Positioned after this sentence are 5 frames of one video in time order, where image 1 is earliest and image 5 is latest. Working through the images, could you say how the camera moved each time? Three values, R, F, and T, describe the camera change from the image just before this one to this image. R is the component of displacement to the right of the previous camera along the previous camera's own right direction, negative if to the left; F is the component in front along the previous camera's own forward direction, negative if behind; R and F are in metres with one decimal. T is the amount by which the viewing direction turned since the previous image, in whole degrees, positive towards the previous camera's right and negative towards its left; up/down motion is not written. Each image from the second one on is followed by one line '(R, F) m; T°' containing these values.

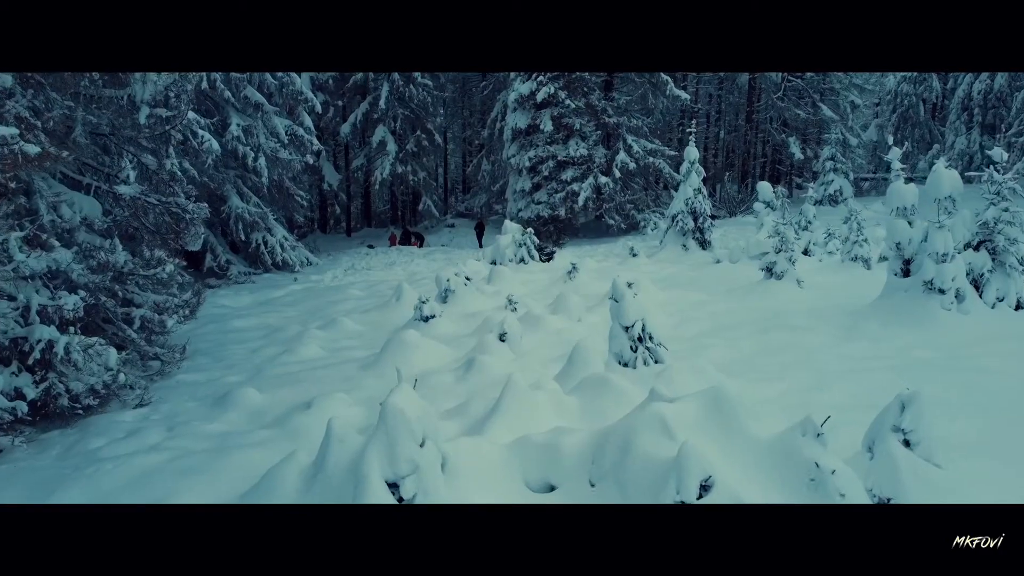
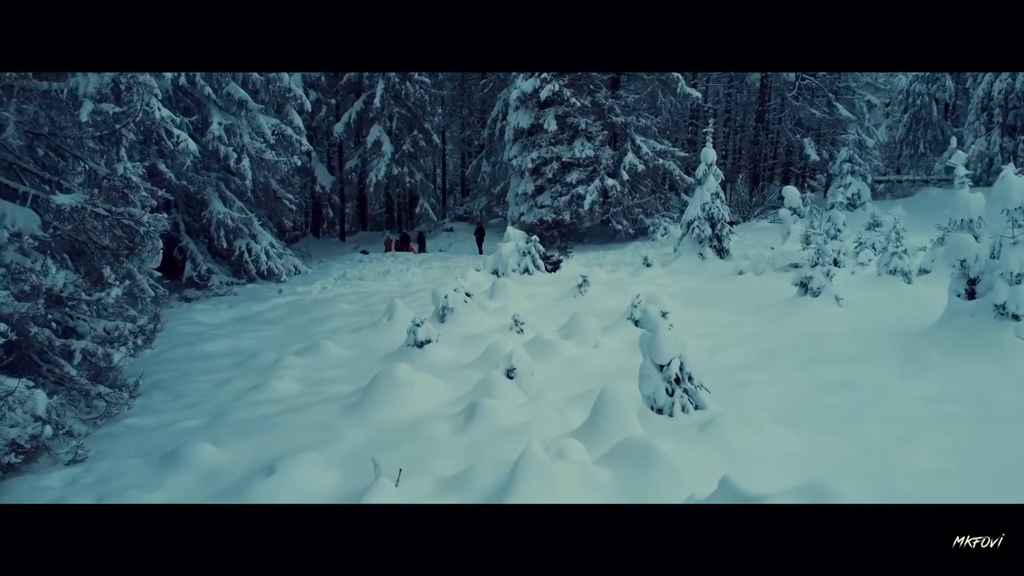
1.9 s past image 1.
(-0.1, +1.1) m; 0°
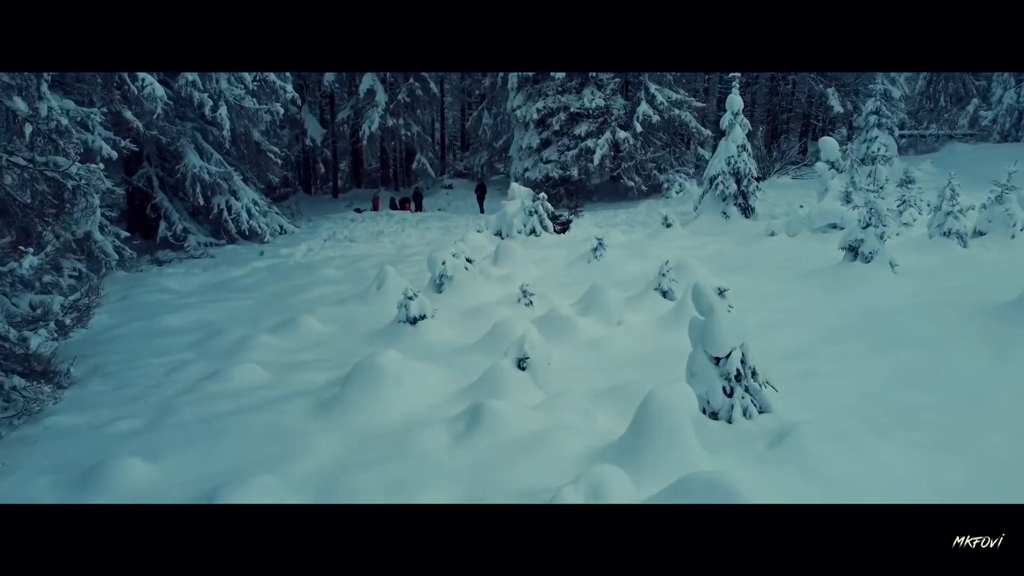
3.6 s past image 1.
(-0.1, +1.1) m; 0°
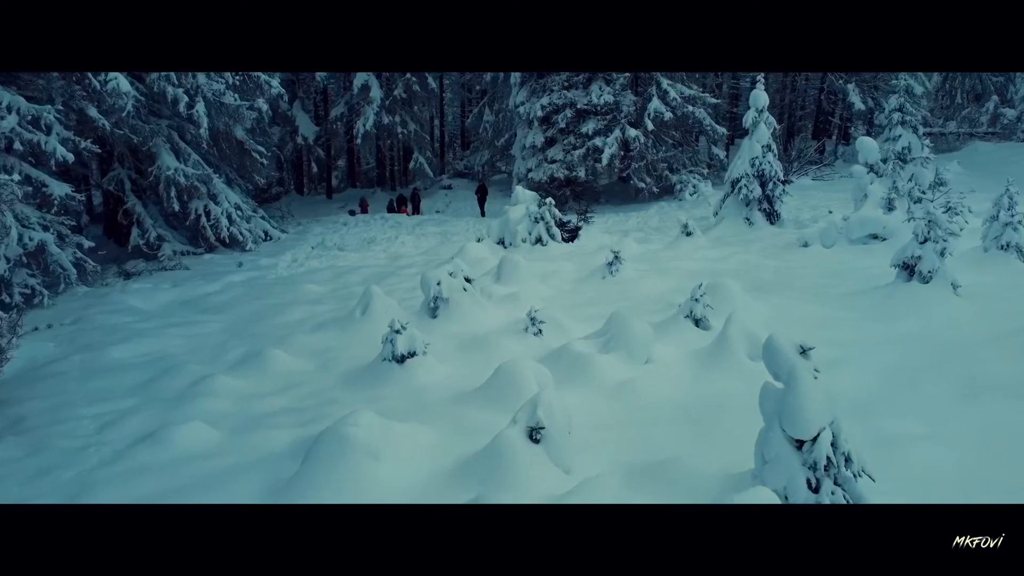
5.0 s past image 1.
(0.0, +1.0) m; 0°
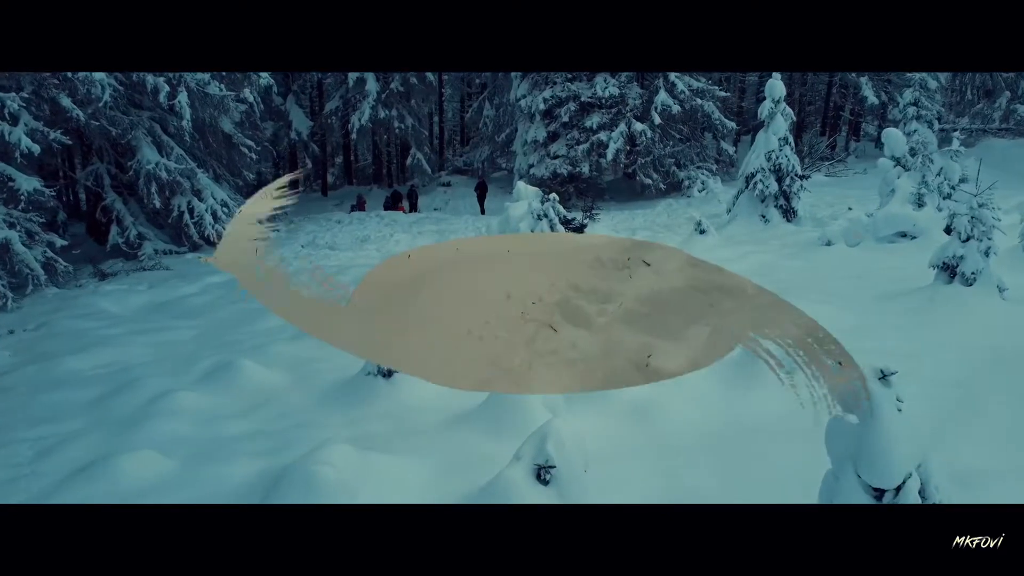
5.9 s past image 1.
(0.0, +0.6) m; 0°
